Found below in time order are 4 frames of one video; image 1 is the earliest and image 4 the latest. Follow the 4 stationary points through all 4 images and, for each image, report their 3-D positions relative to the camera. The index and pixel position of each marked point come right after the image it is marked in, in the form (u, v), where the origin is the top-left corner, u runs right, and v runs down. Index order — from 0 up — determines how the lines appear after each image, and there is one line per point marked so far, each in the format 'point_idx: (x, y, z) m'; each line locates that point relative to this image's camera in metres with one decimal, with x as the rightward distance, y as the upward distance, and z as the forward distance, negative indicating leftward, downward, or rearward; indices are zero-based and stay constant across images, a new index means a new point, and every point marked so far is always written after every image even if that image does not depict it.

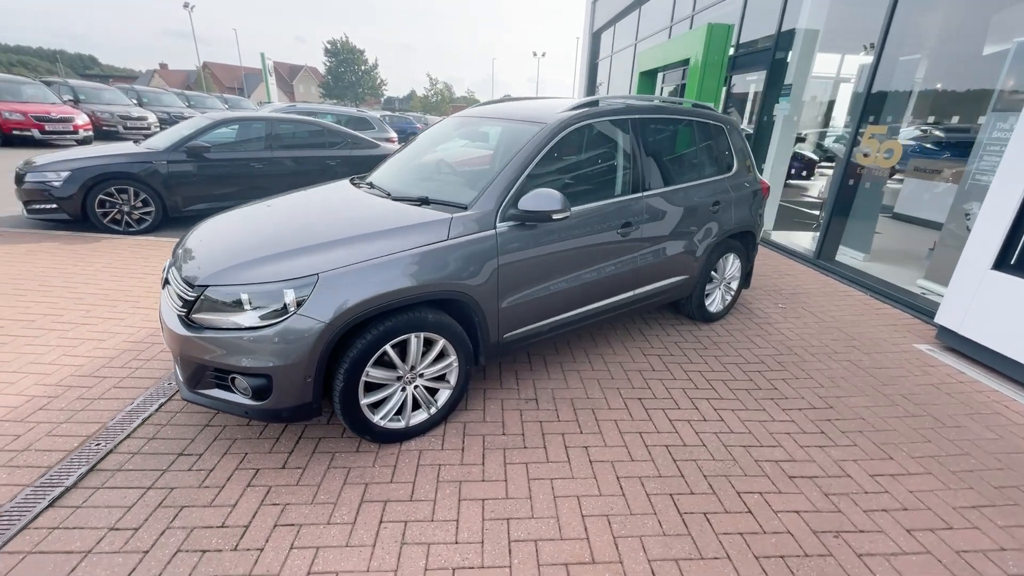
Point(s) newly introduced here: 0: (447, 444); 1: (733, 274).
0: (-0.4, -1.0, +2.8) m
1: (+2.3, +0.2, +4.6) m
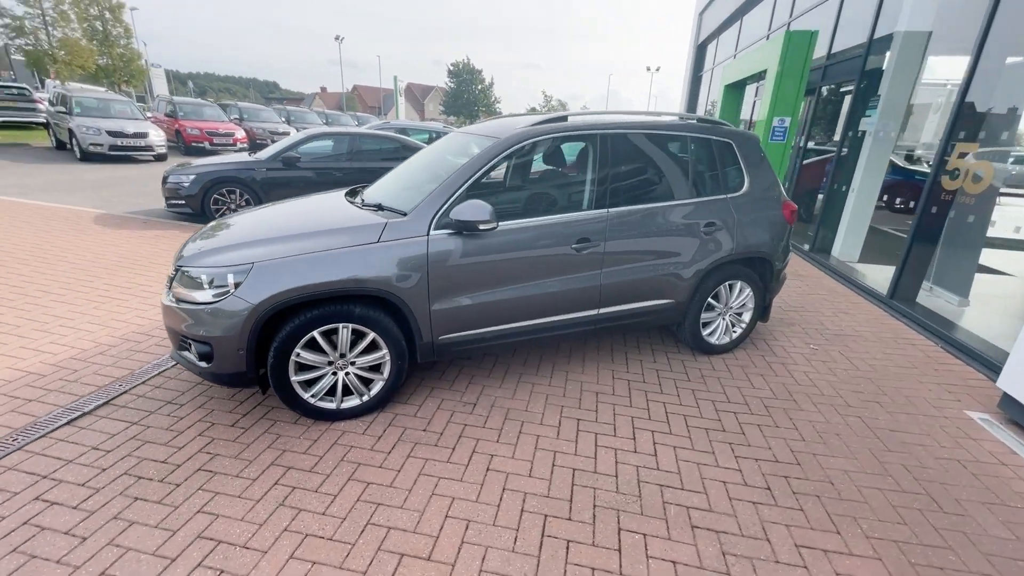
0: (-1.0, -1.0, +3.0) m
1: (+2.2, -0.1, +4.2) m
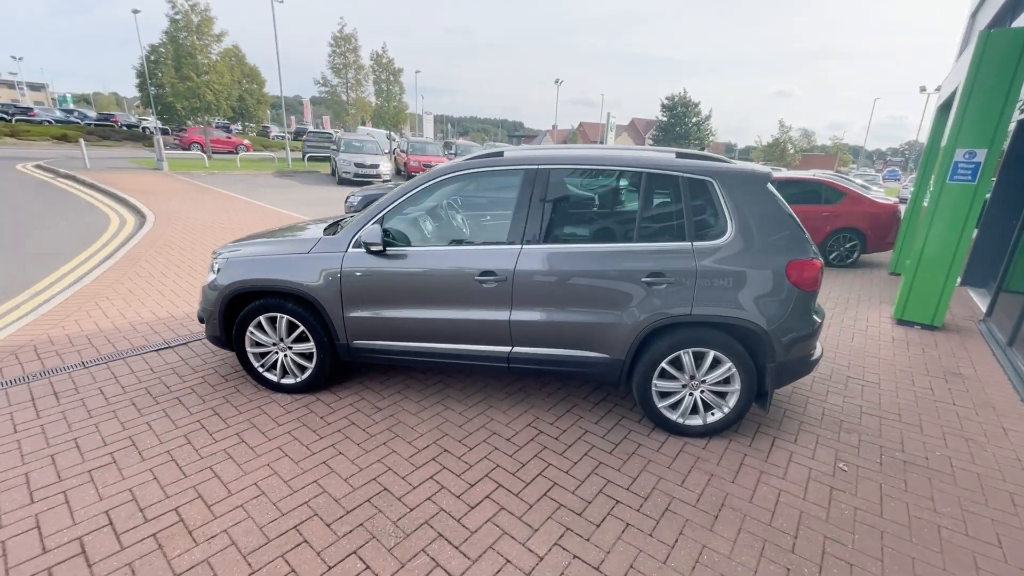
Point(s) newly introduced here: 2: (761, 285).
0: (-1.9, -1.0, +3.7) m
1: (+1.6, -0.7, +3.3) m
2: (+1.9, 0.0, +3.2) m
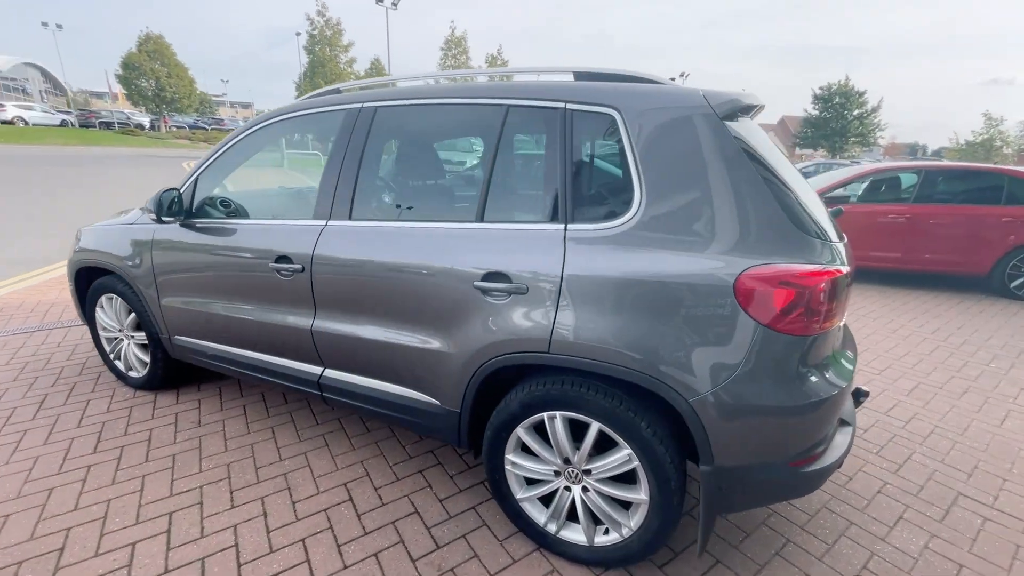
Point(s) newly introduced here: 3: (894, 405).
0: (-2.9, -0.8, +3.1) m
1: (+0.4, -0.8, +1.8) m
2: (+0.7, -0.1, +1.6) m
3: (+3.0, -0.9, +3.4) m
